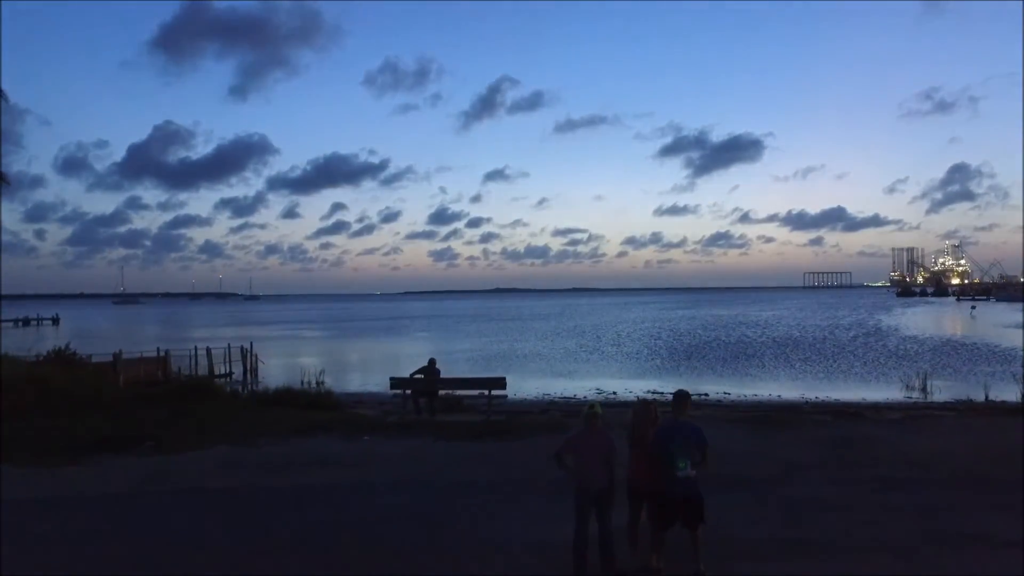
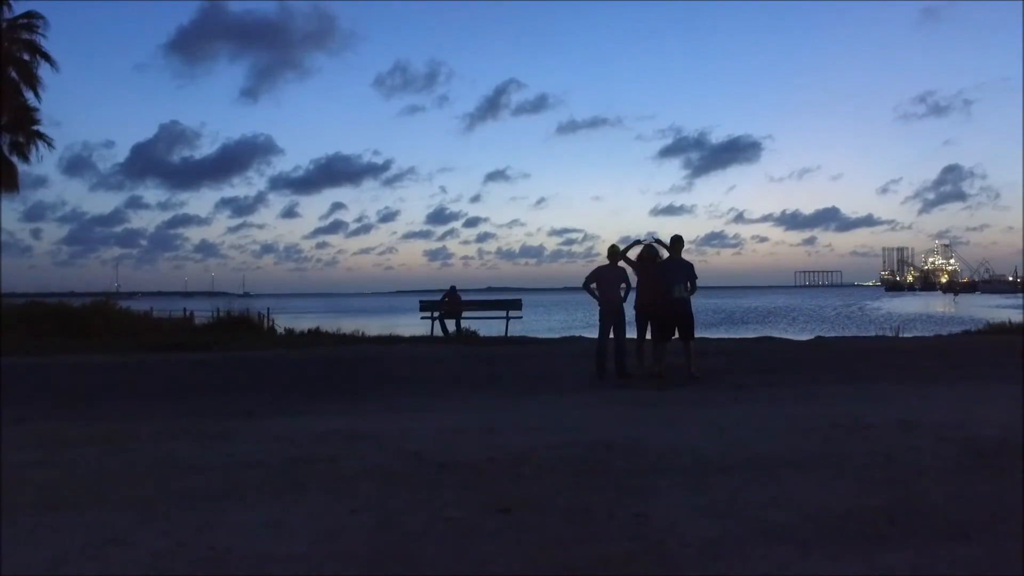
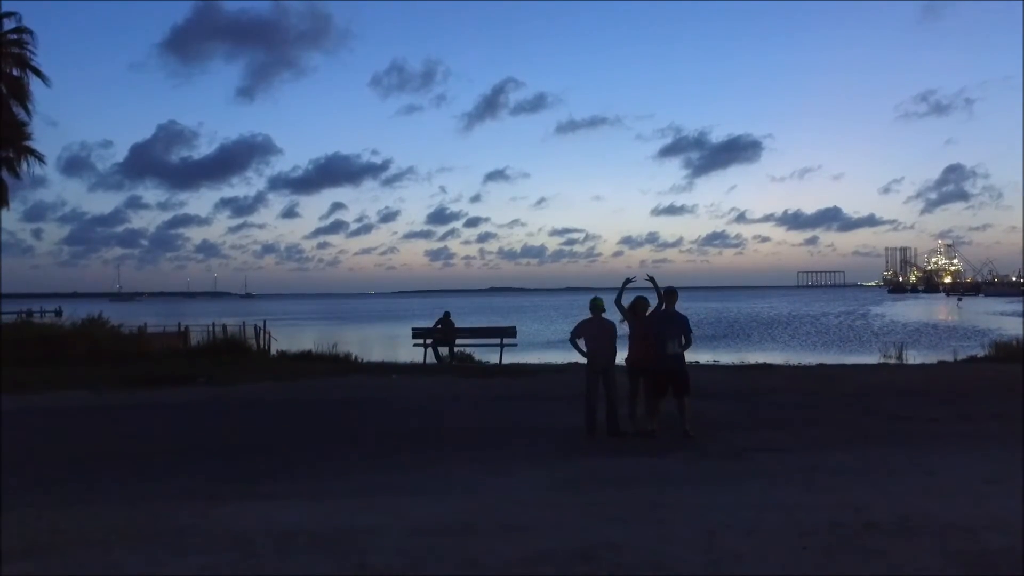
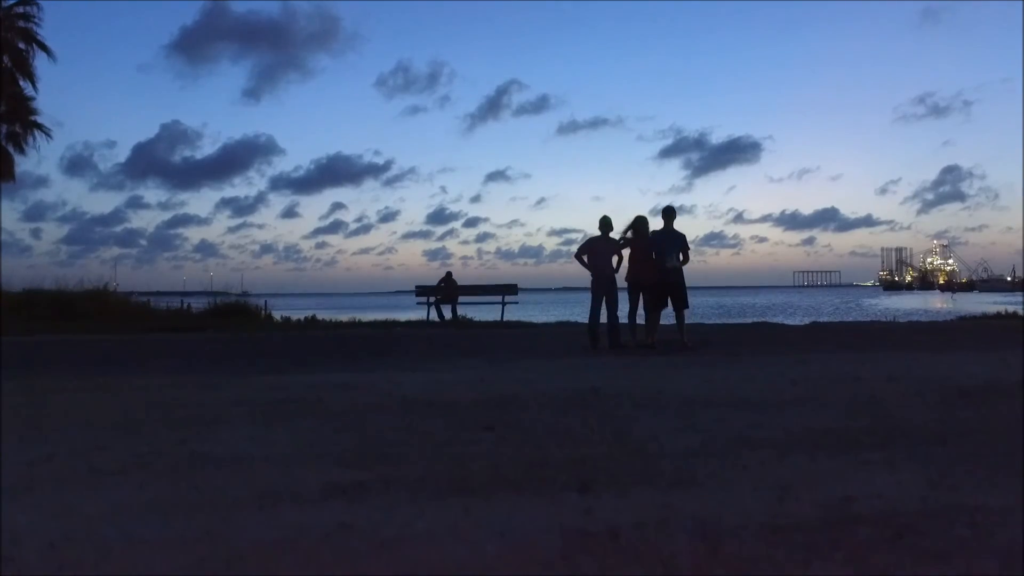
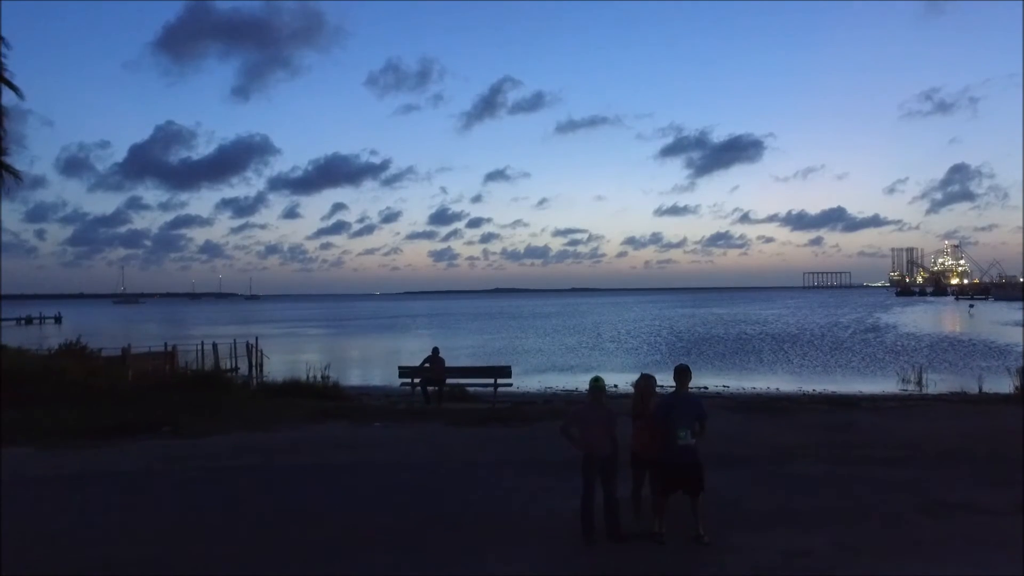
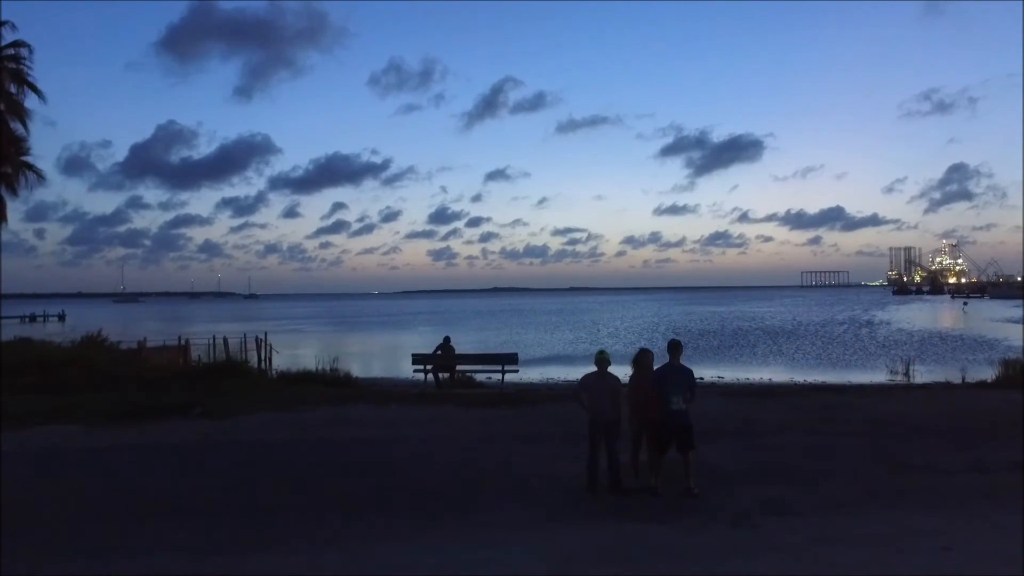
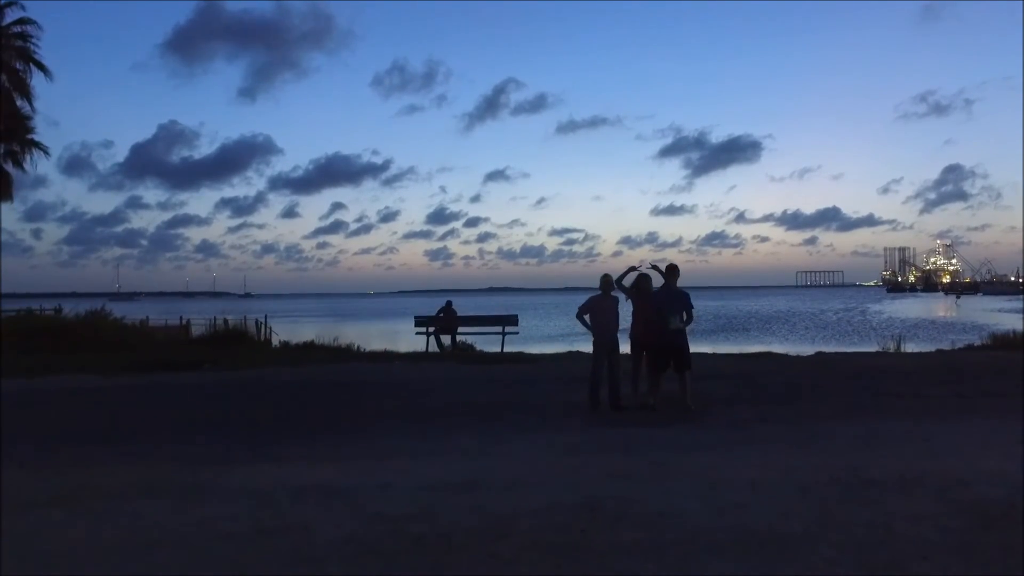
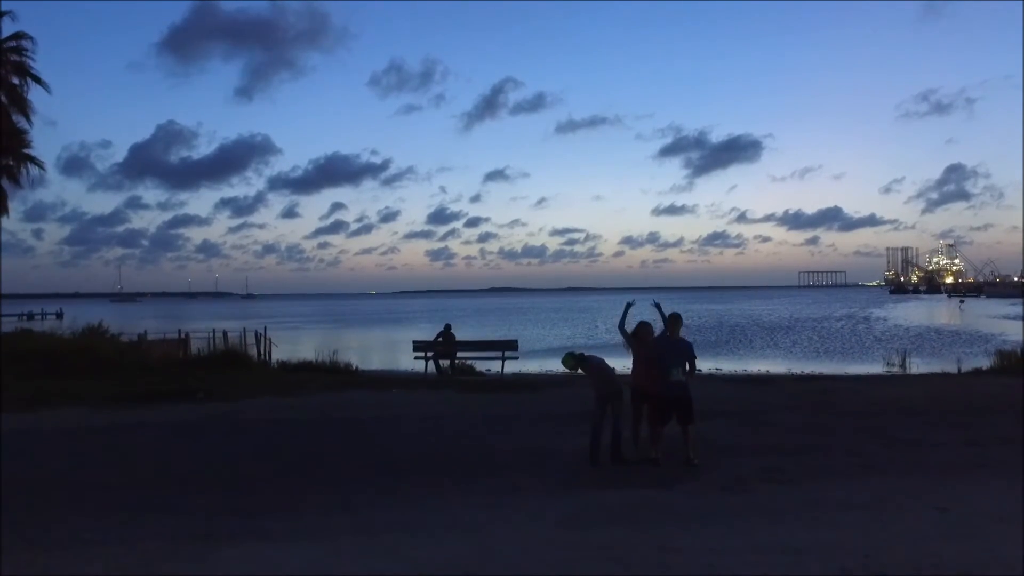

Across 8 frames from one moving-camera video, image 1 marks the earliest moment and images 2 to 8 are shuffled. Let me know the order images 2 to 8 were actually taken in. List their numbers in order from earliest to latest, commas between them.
5, 6, 8, 3, 7, 2, 4
